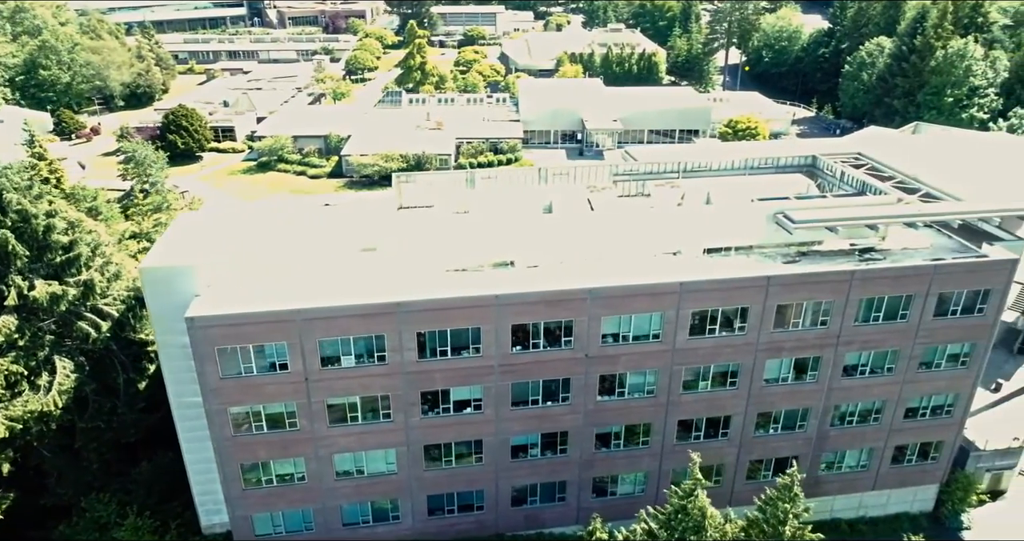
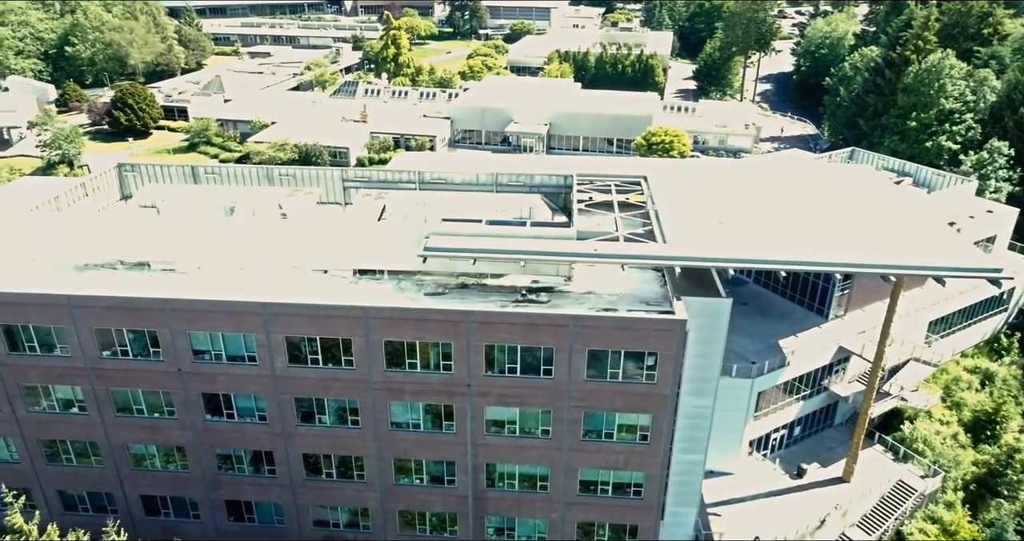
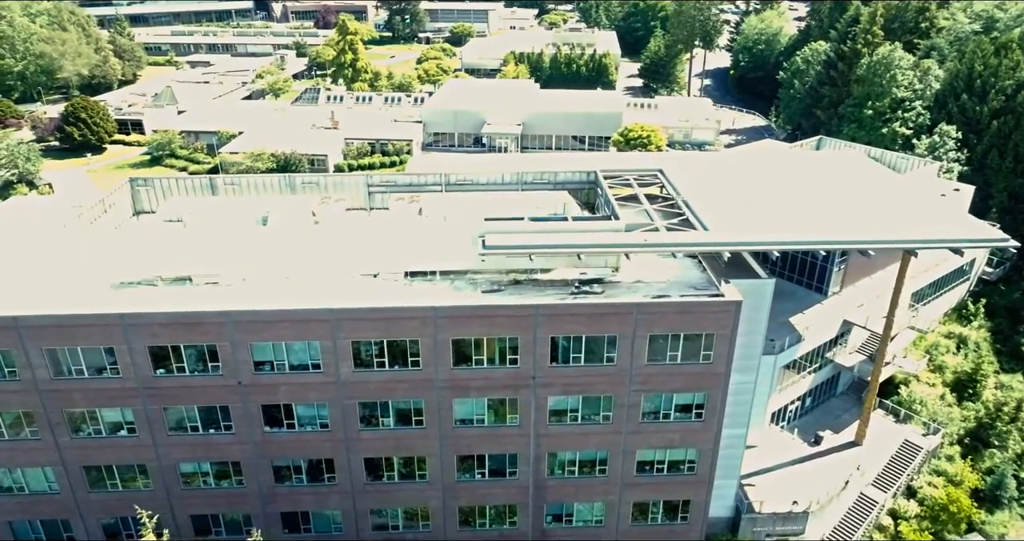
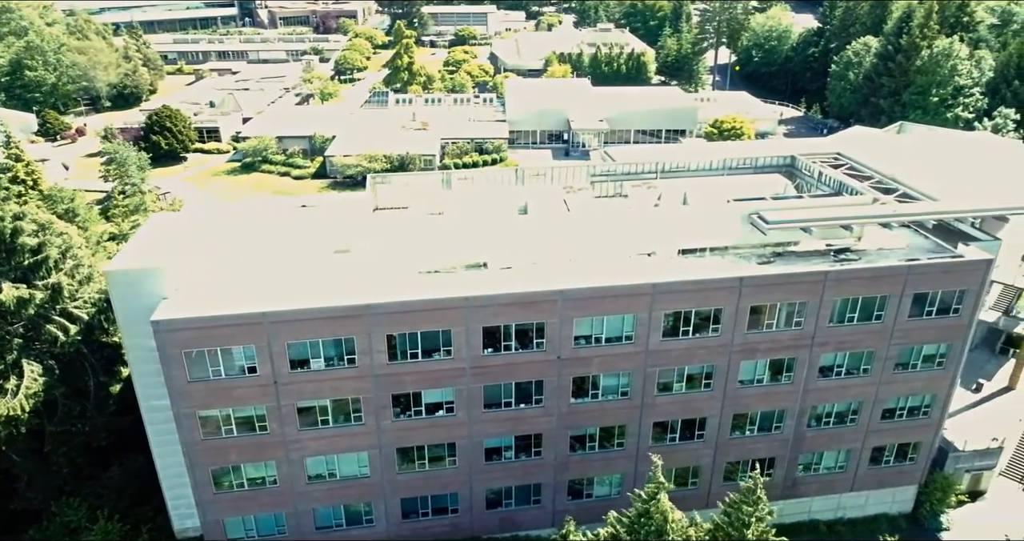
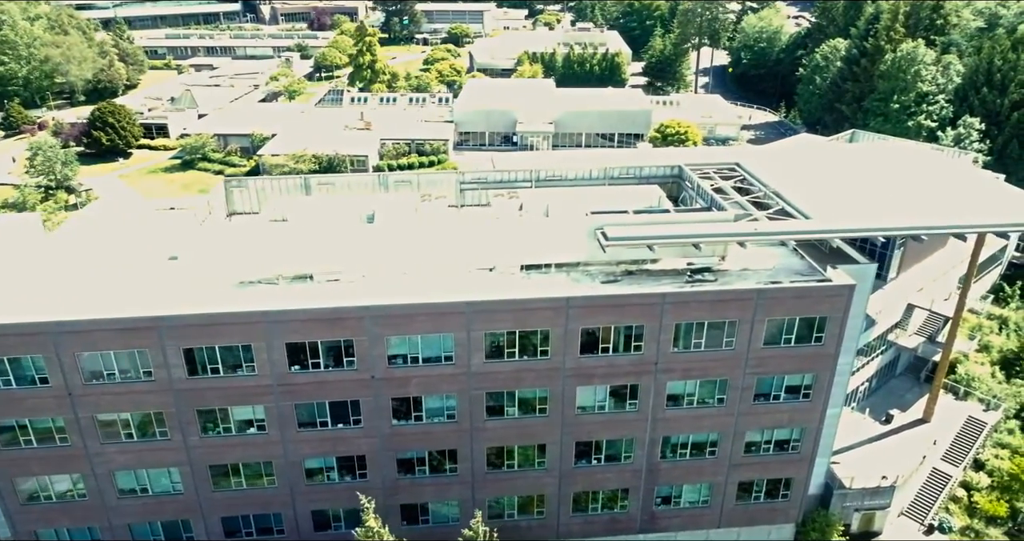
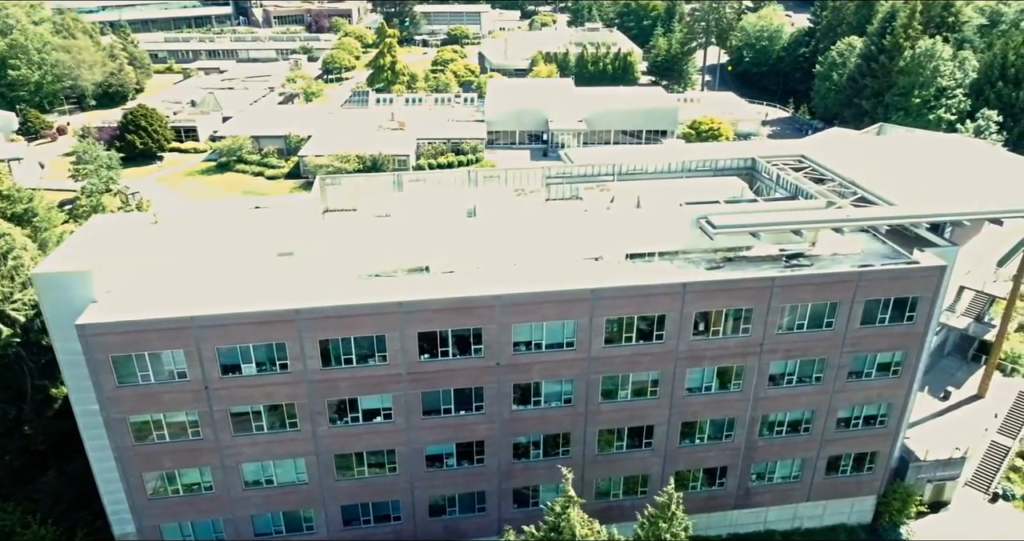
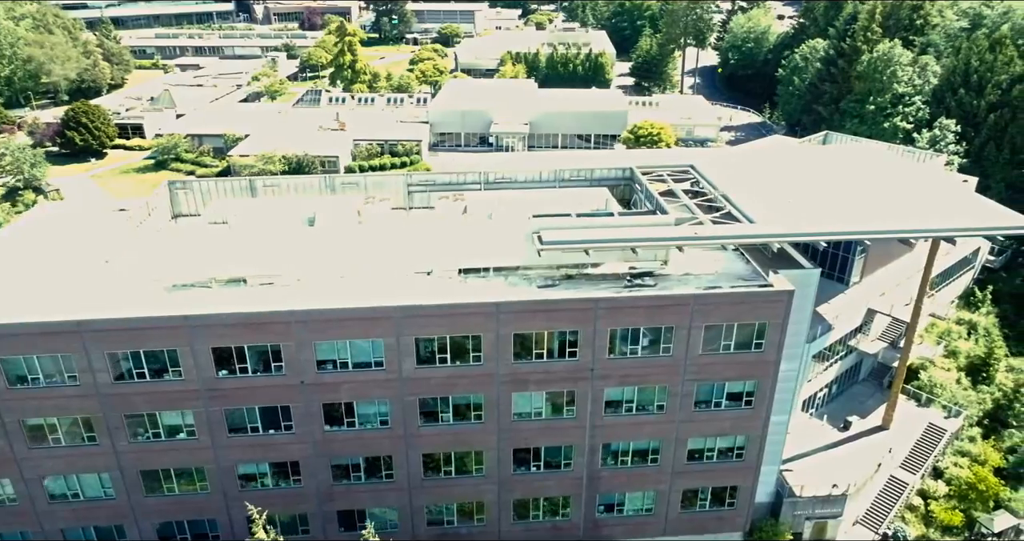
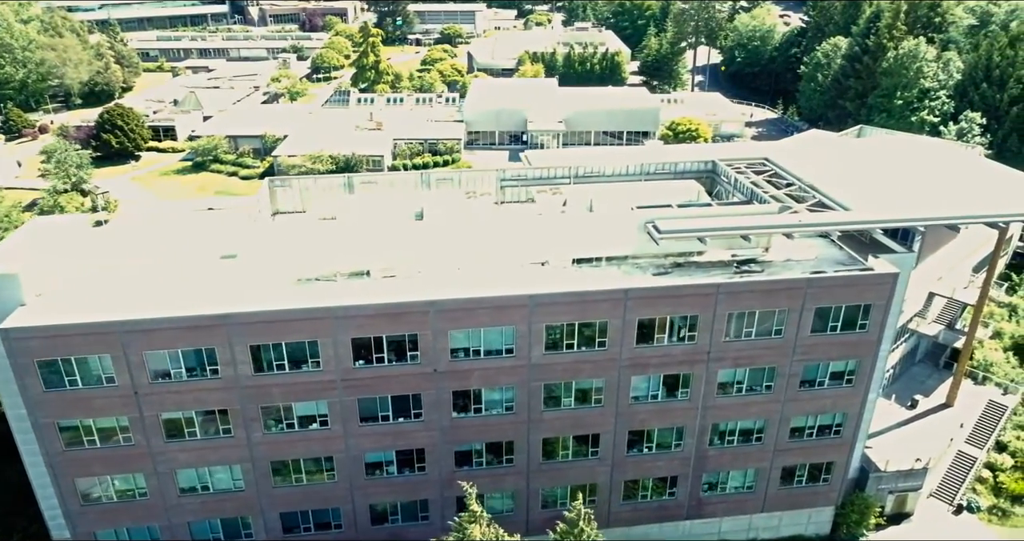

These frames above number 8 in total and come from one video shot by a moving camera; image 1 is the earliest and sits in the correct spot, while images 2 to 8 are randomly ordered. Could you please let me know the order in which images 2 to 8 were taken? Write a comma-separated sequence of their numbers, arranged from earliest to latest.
4, 6, 8, 5, 7, 3, 2
